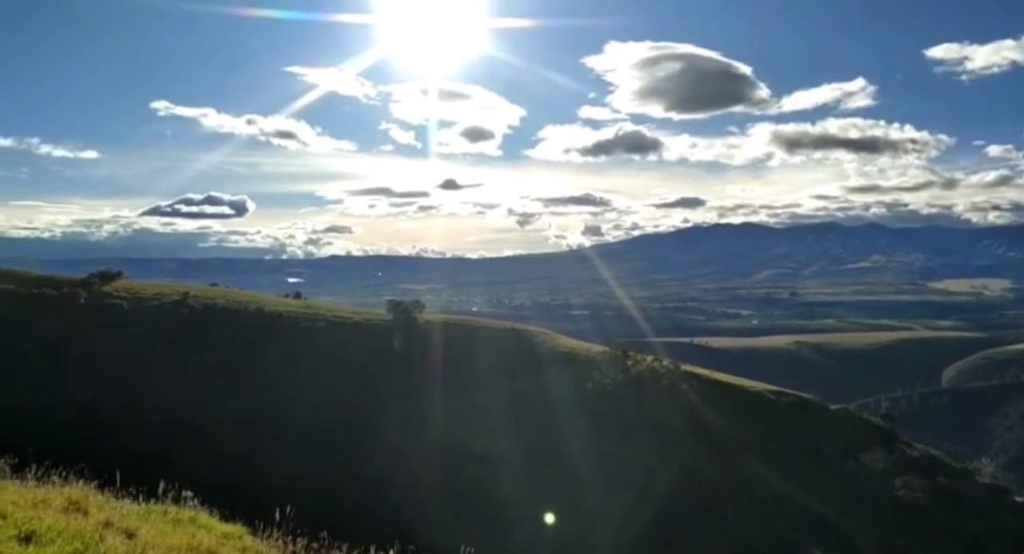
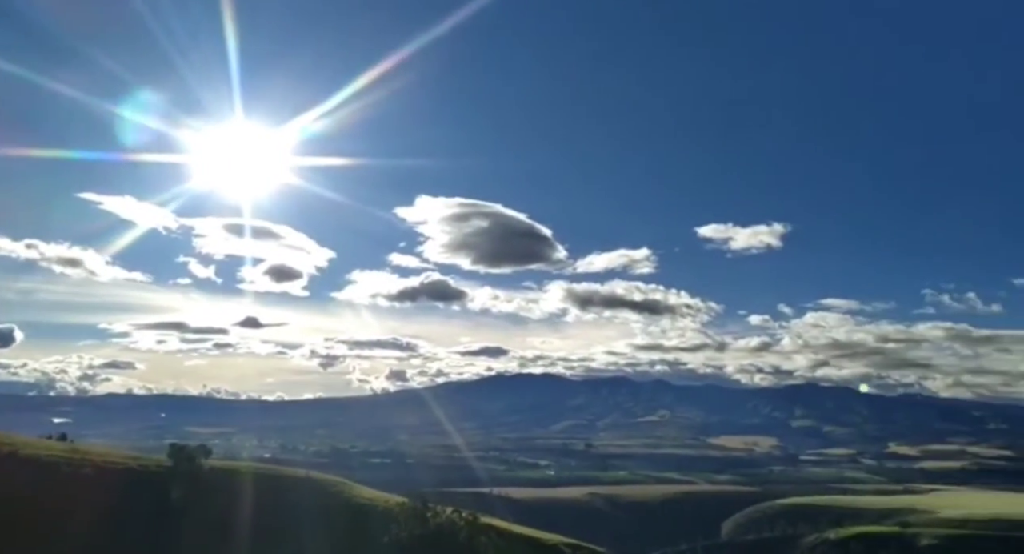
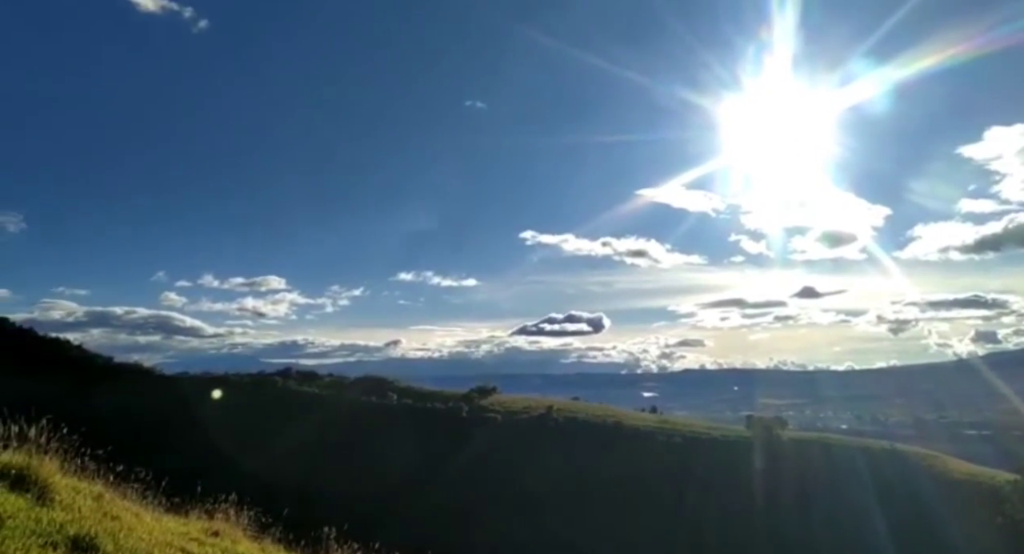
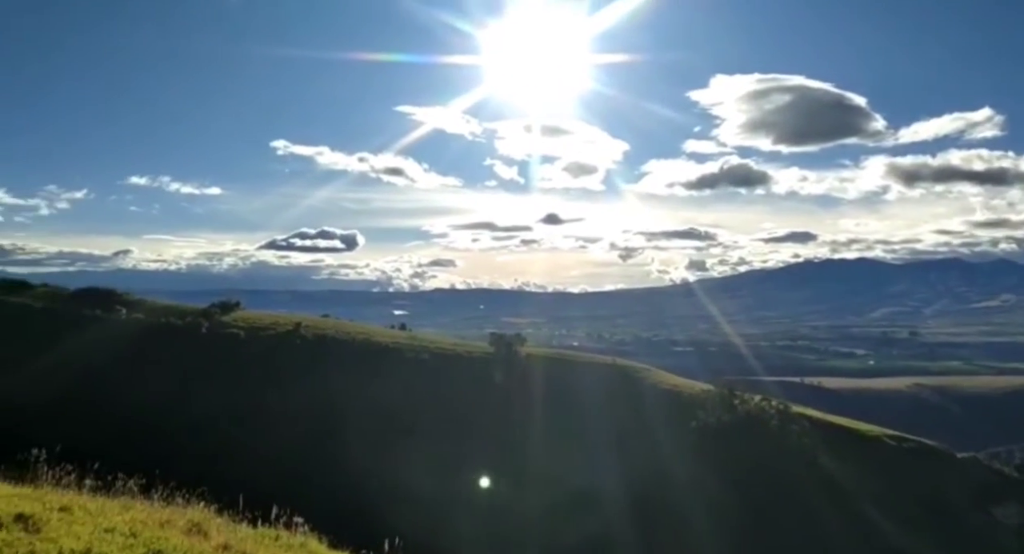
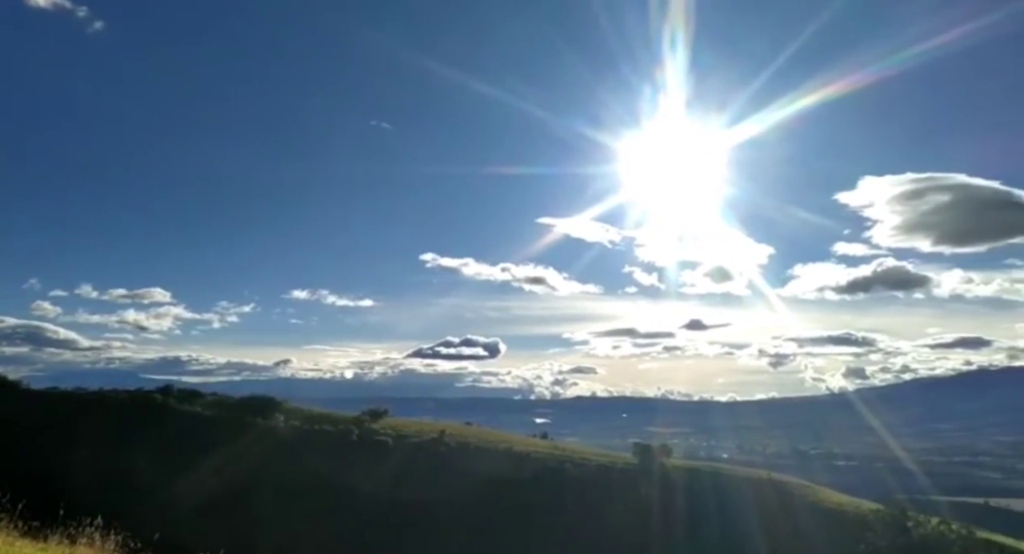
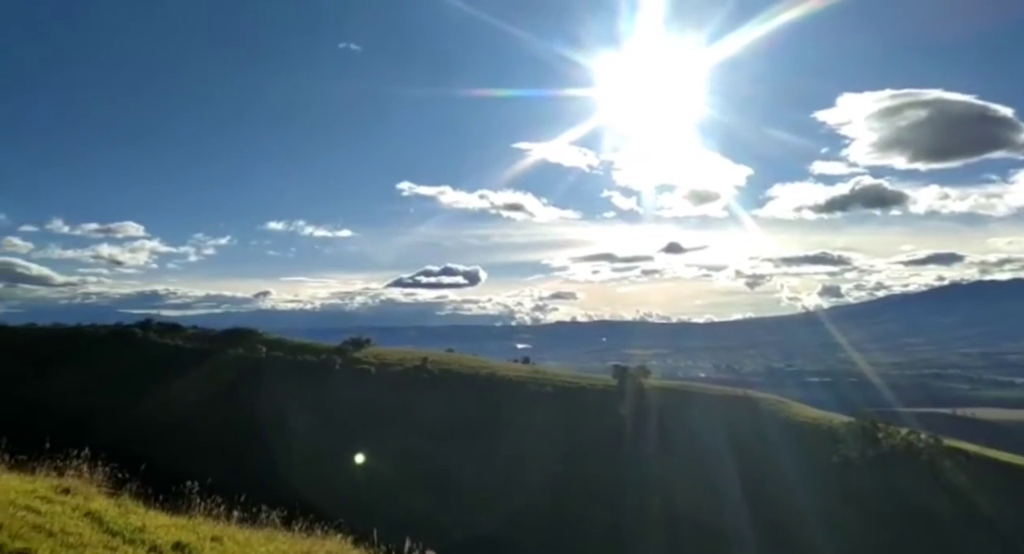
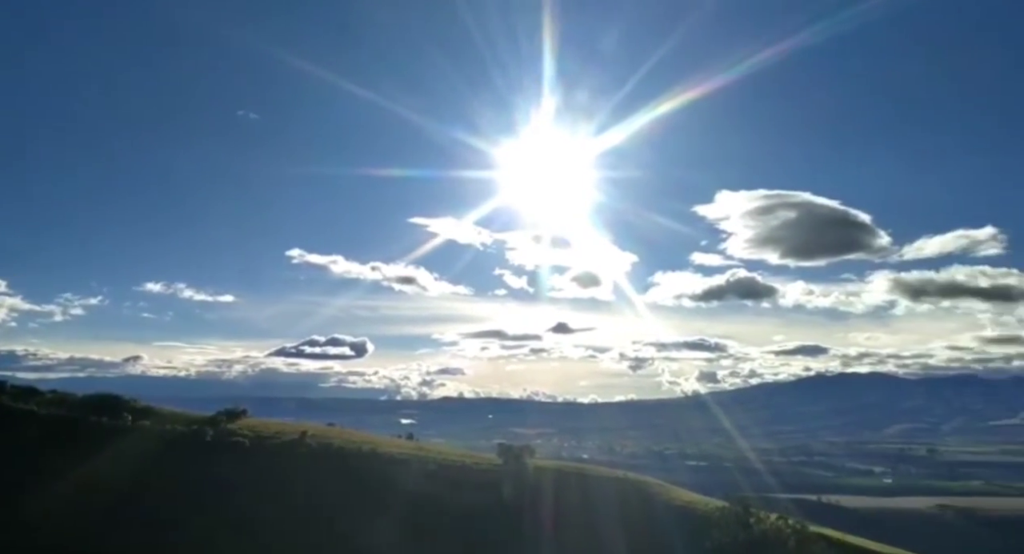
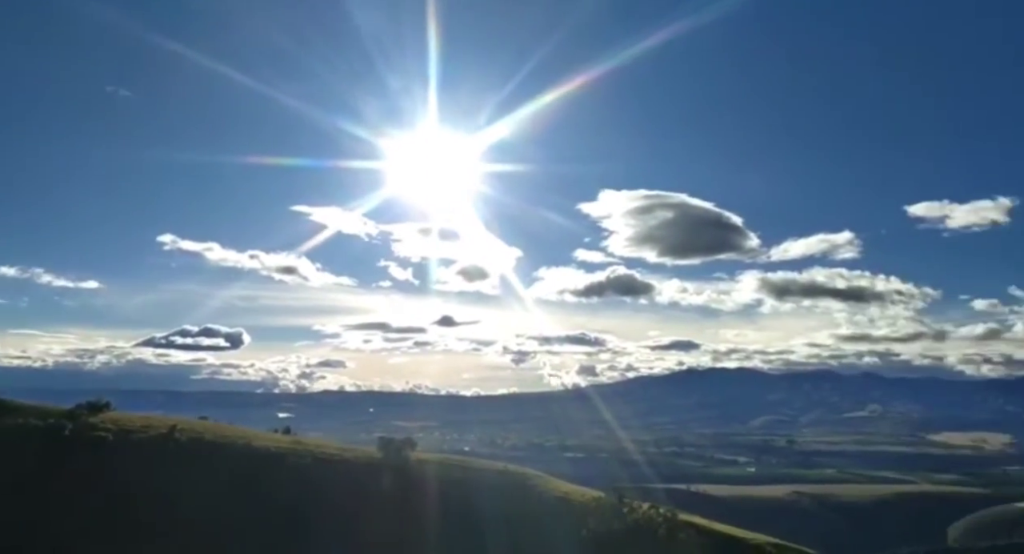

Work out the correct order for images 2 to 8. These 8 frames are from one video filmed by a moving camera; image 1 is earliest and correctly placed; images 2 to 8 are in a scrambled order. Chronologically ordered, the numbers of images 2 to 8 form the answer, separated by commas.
4, 6, 3, 5, 7, 8, 2
